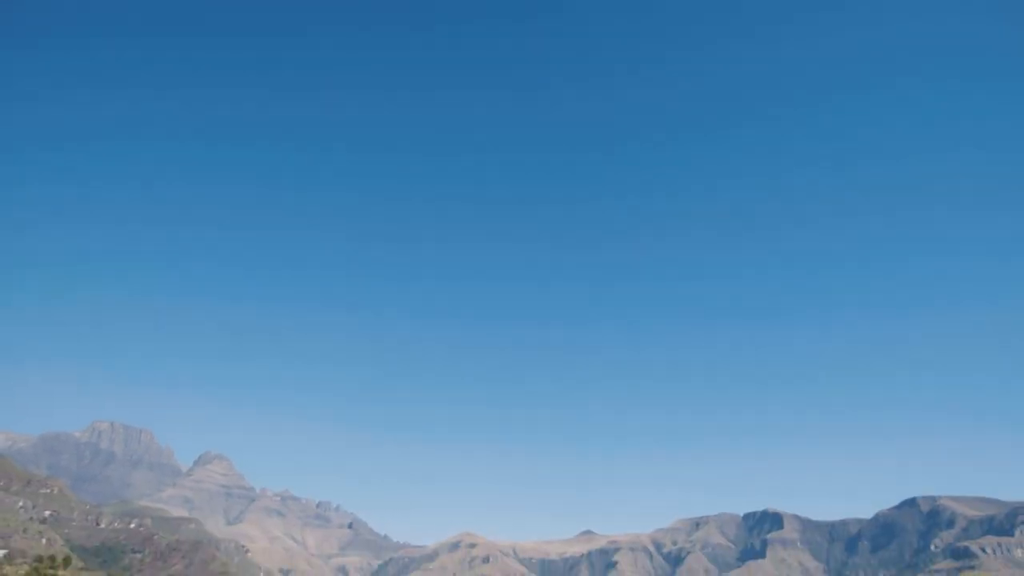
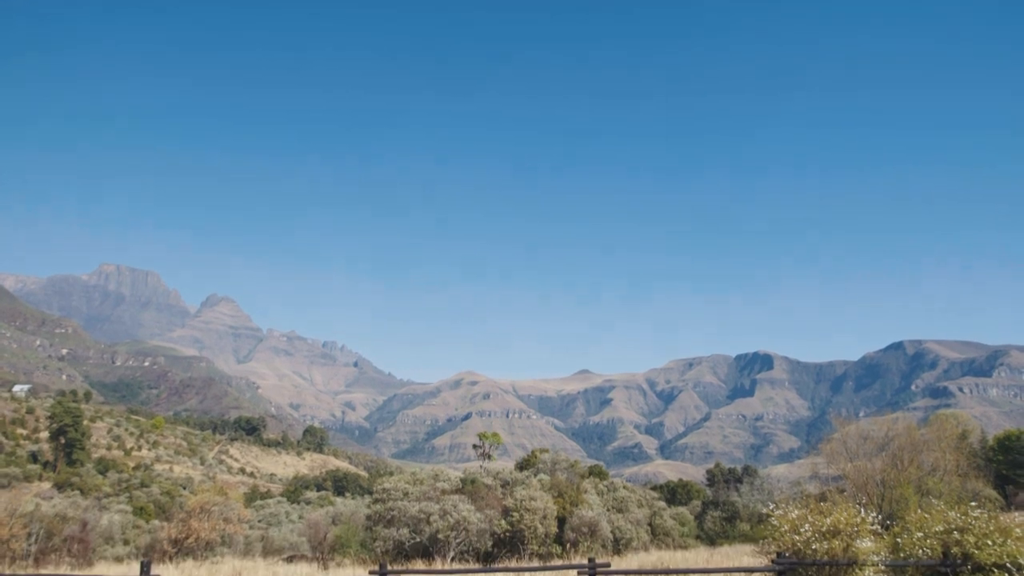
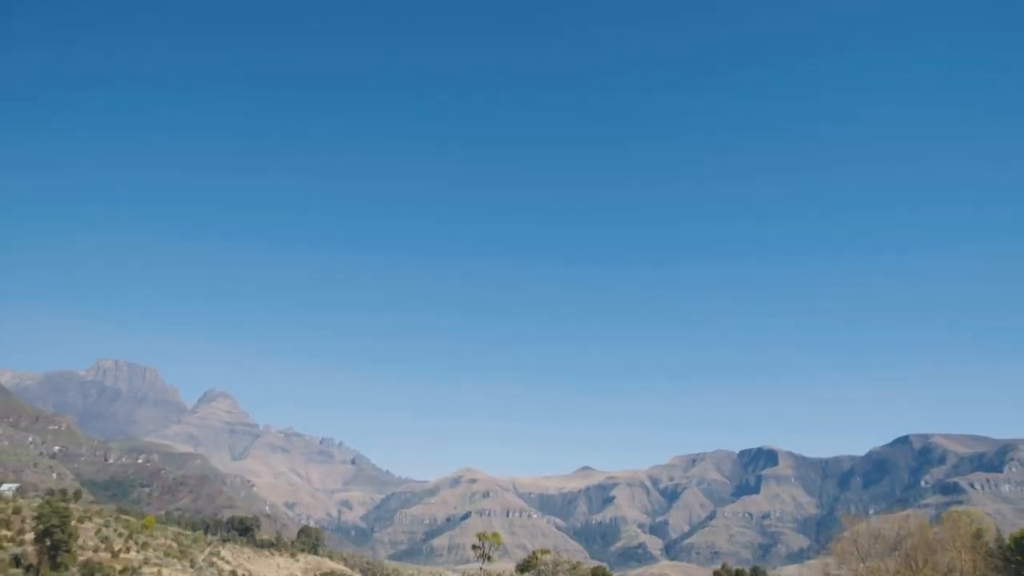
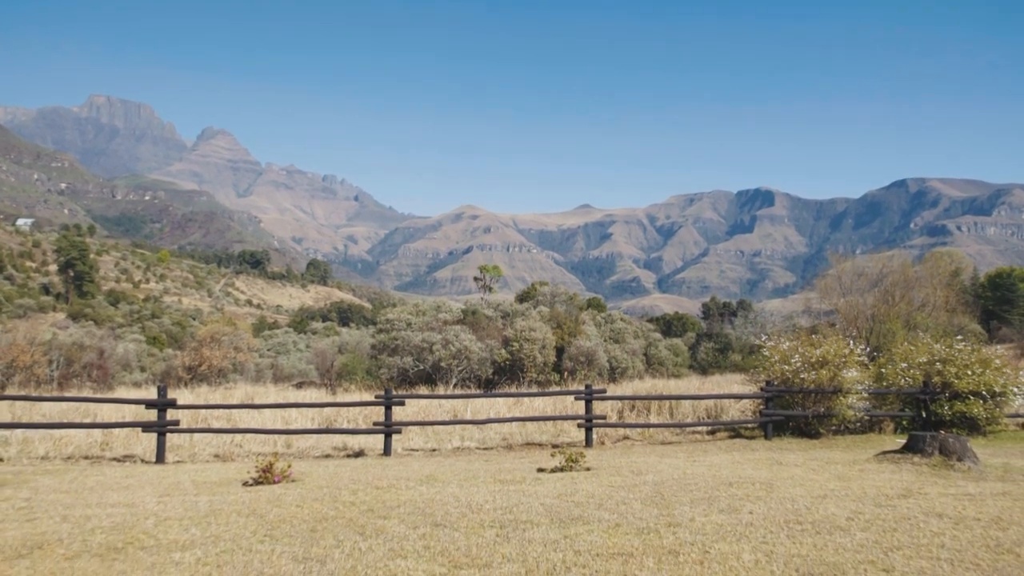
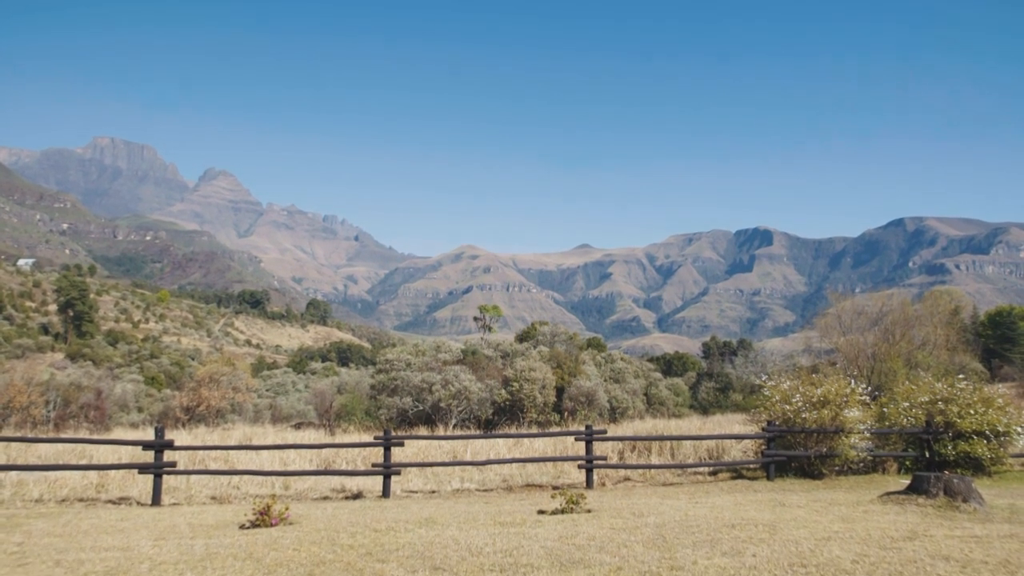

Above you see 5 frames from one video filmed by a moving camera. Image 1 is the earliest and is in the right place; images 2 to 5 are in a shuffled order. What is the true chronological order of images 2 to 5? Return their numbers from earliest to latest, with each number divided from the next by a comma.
3, 2, 5, 4
